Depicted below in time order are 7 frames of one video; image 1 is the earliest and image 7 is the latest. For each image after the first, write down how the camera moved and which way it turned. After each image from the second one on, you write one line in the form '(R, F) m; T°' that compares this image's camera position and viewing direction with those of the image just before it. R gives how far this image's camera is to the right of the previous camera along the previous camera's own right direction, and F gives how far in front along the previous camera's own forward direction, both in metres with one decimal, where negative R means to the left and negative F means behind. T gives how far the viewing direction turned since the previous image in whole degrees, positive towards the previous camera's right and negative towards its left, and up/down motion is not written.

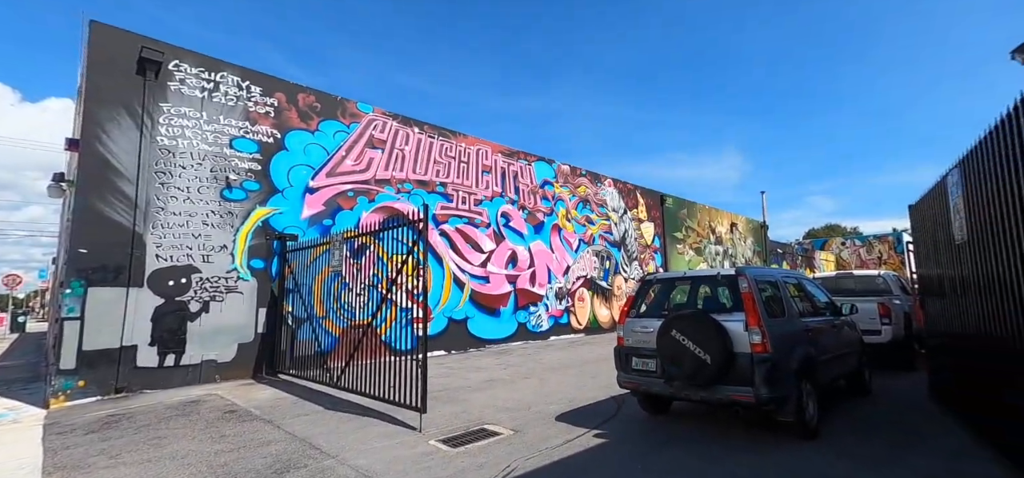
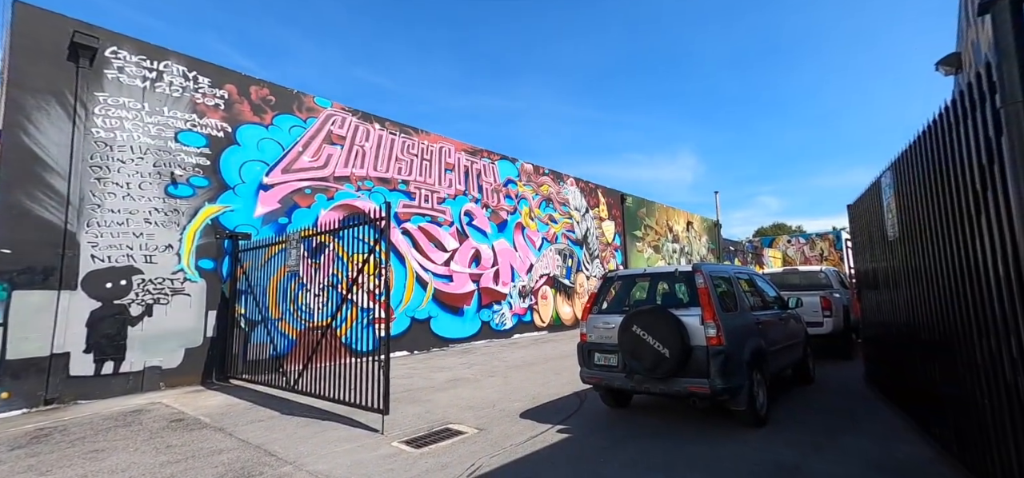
(0.0, 0.0) m; +5°
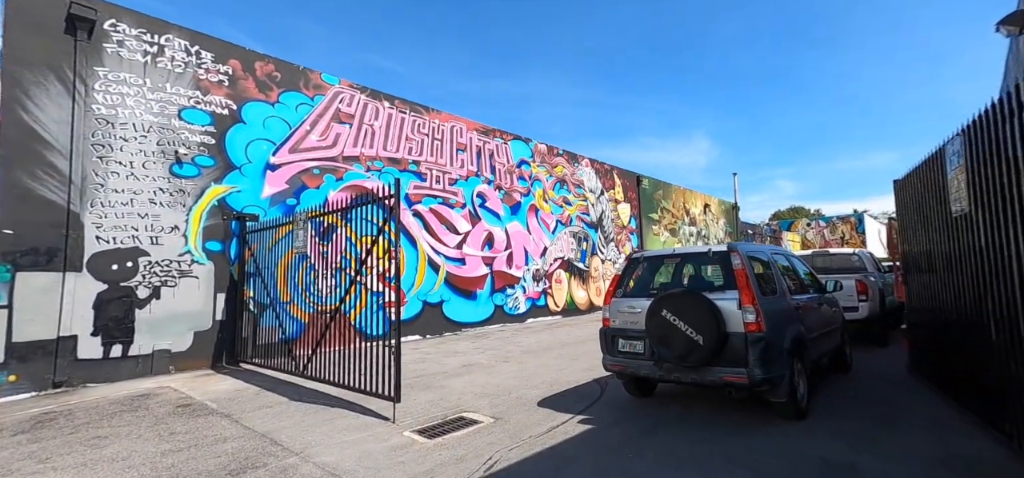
(-0.1, +0.4) m; -1°
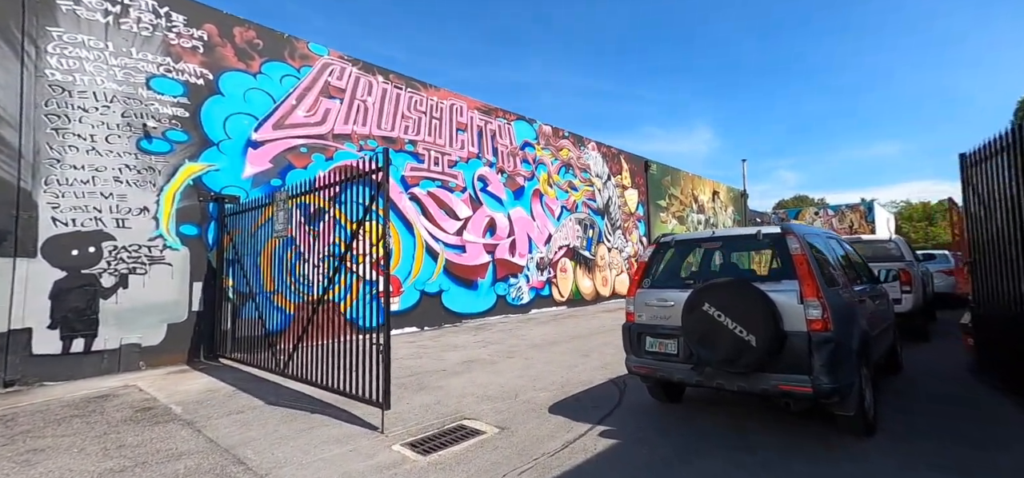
(-0.1, +0.7) m; 0°
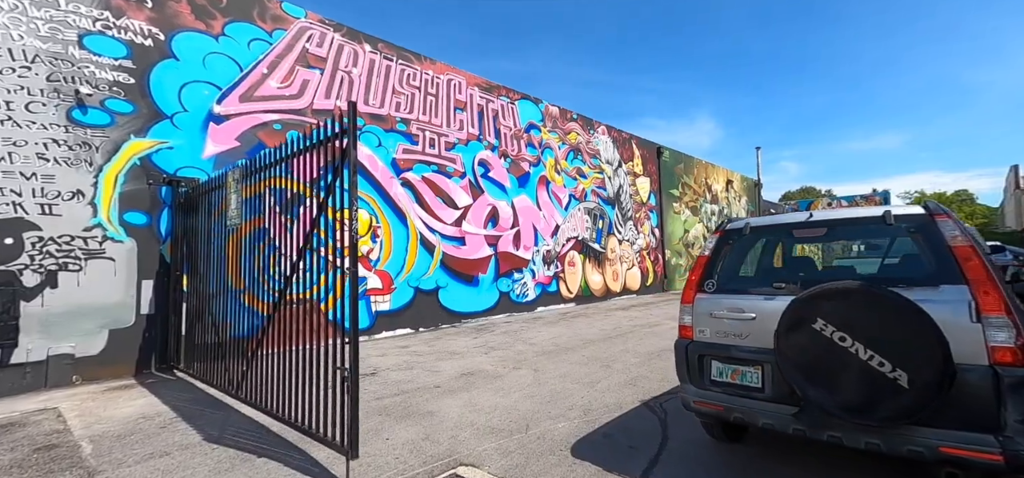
(-0.1, +1.2) m; 0°
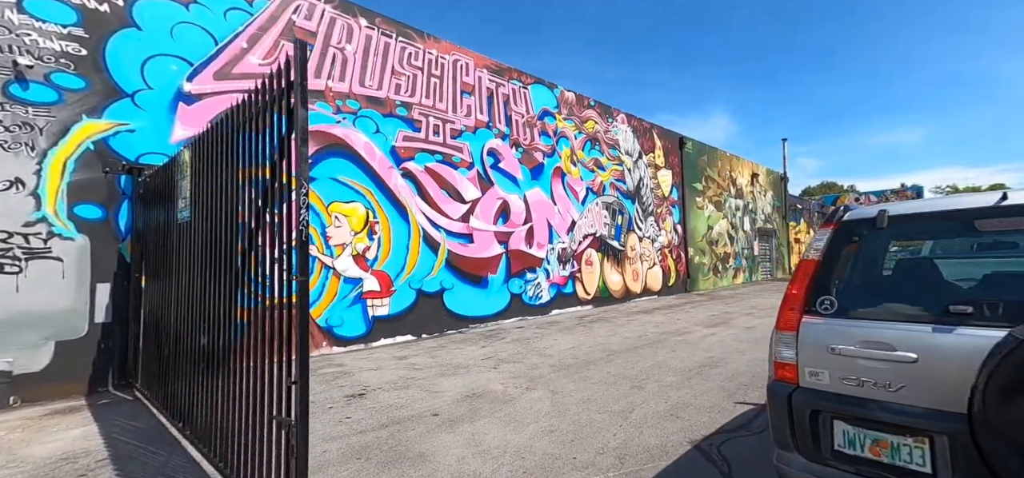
(0.0, +1.0) m; -1°
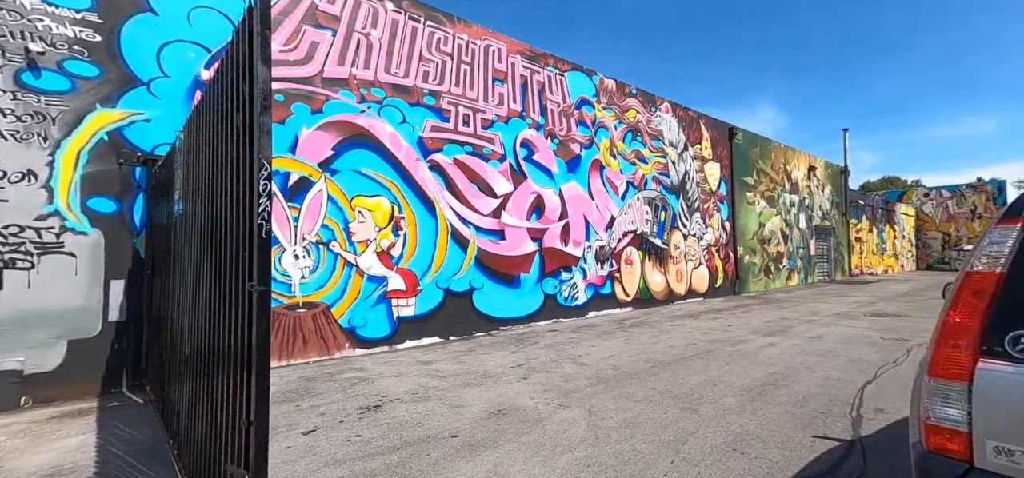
(0.0, +0.6) m; -5°
